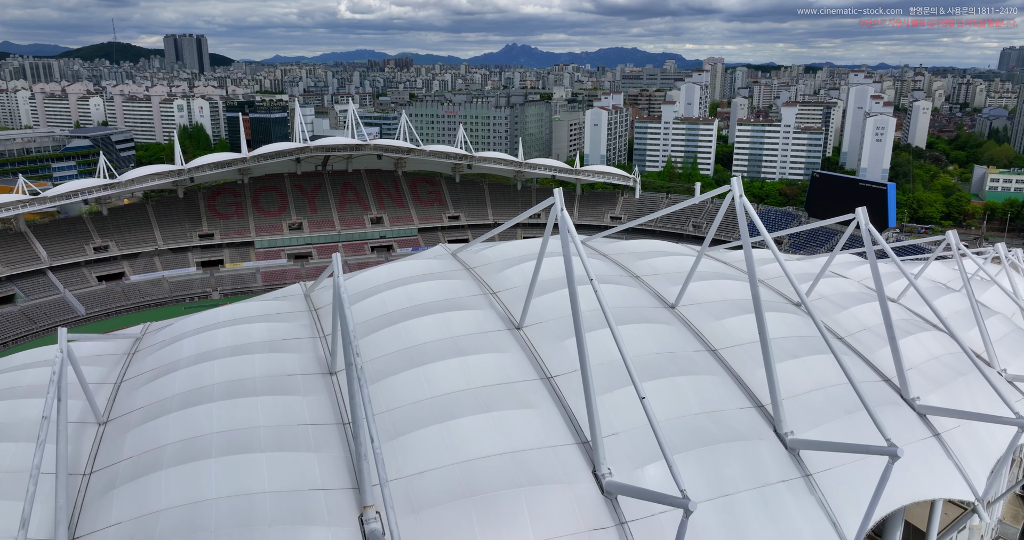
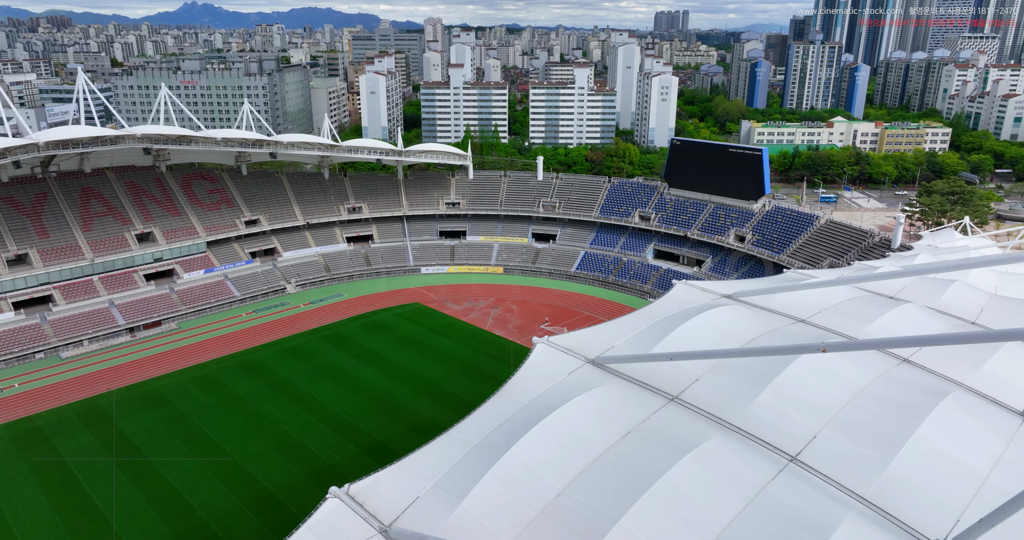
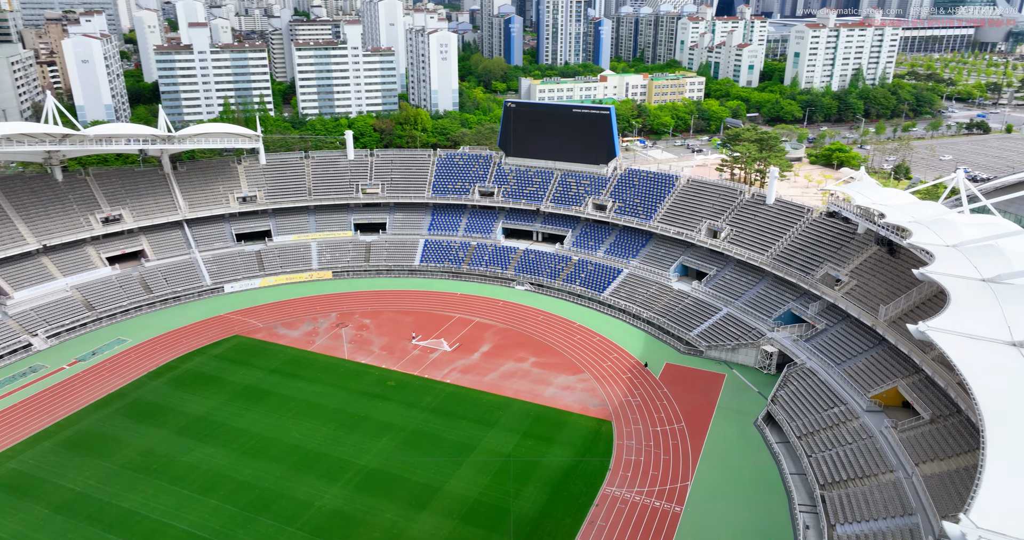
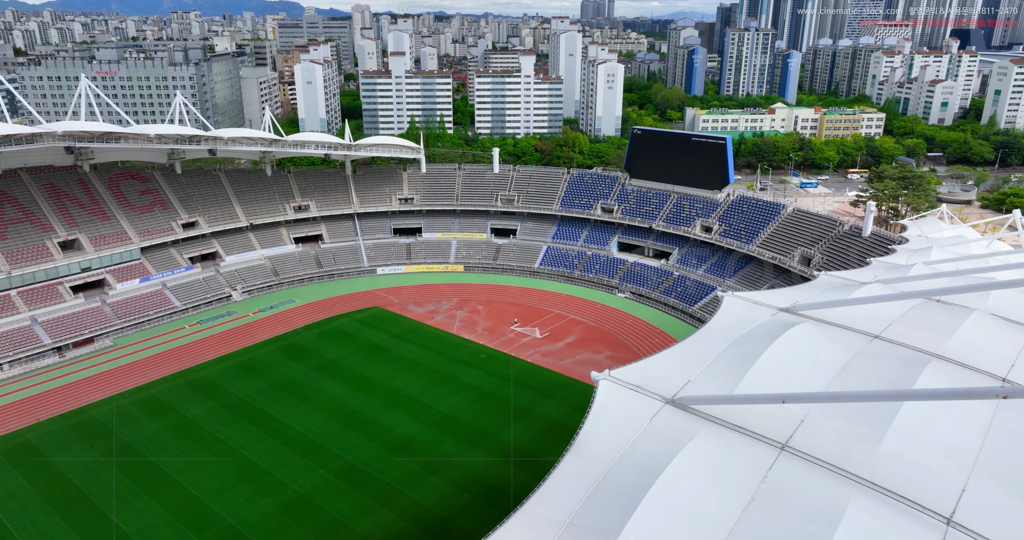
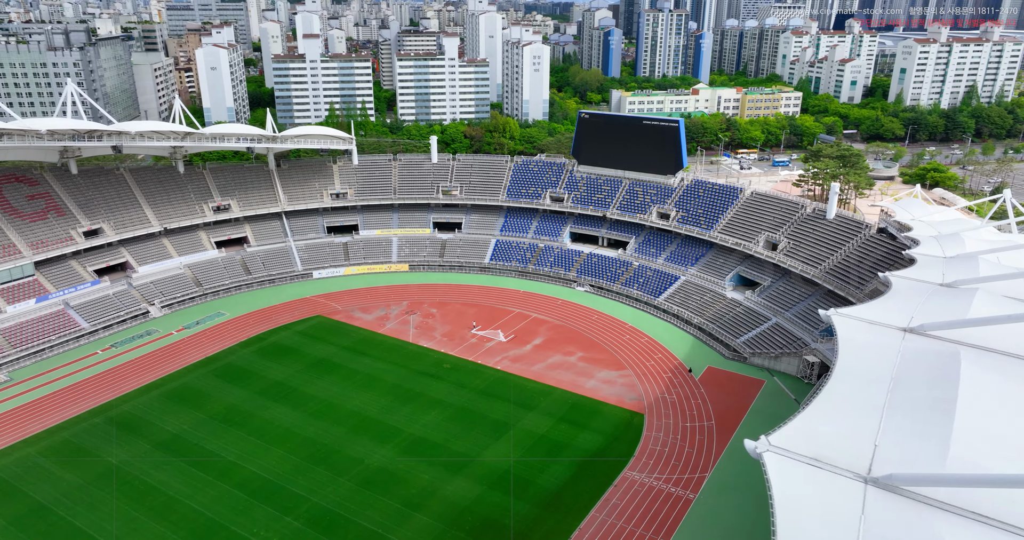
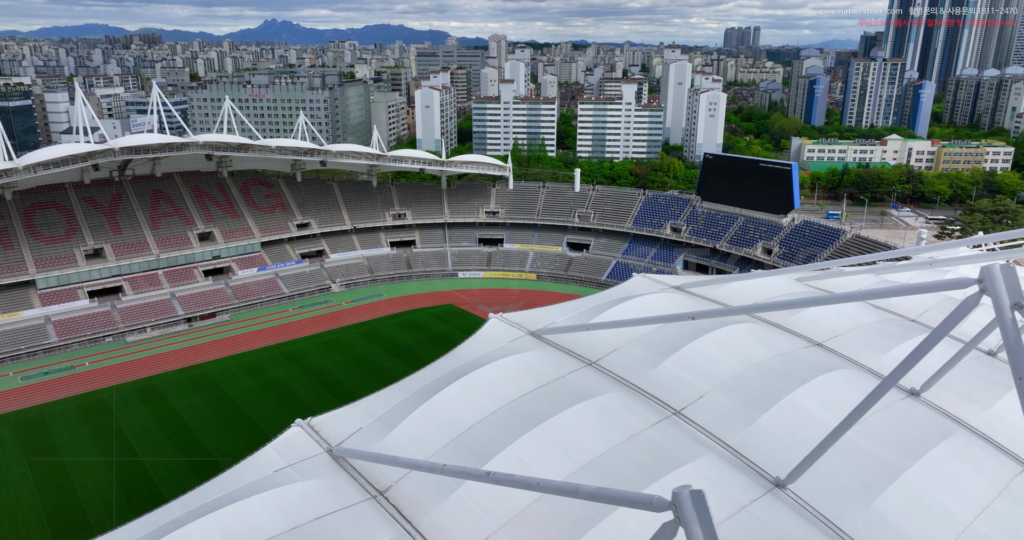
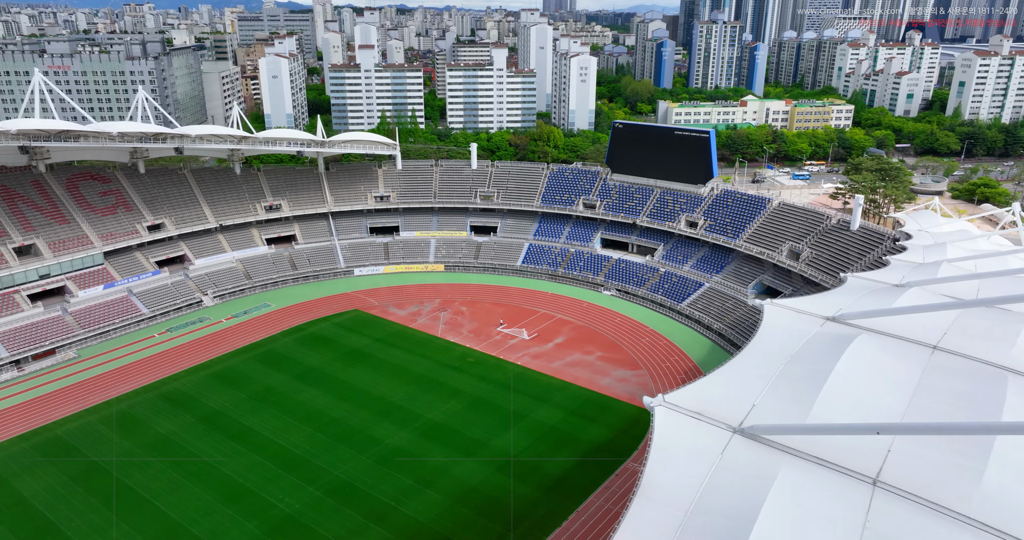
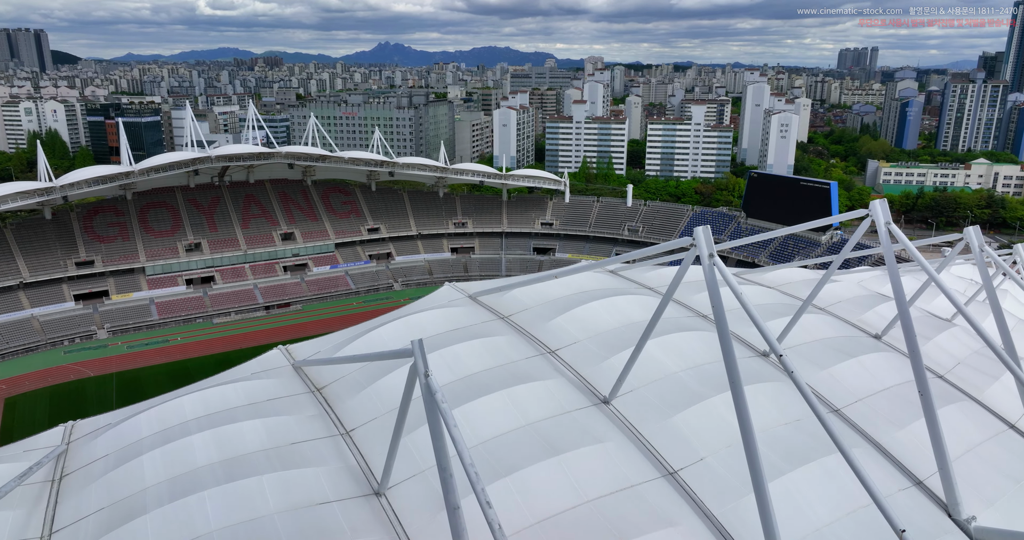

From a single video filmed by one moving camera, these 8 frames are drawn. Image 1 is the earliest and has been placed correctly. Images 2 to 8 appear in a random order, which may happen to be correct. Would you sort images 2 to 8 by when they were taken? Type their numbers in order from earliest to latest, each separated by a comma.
8, 6, 2, 4, 7, 5, 3
